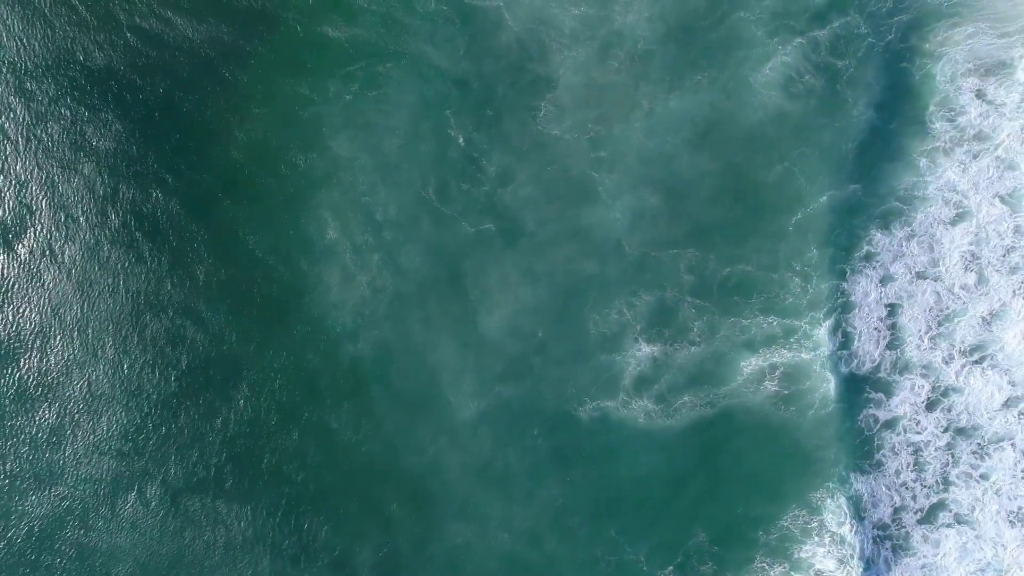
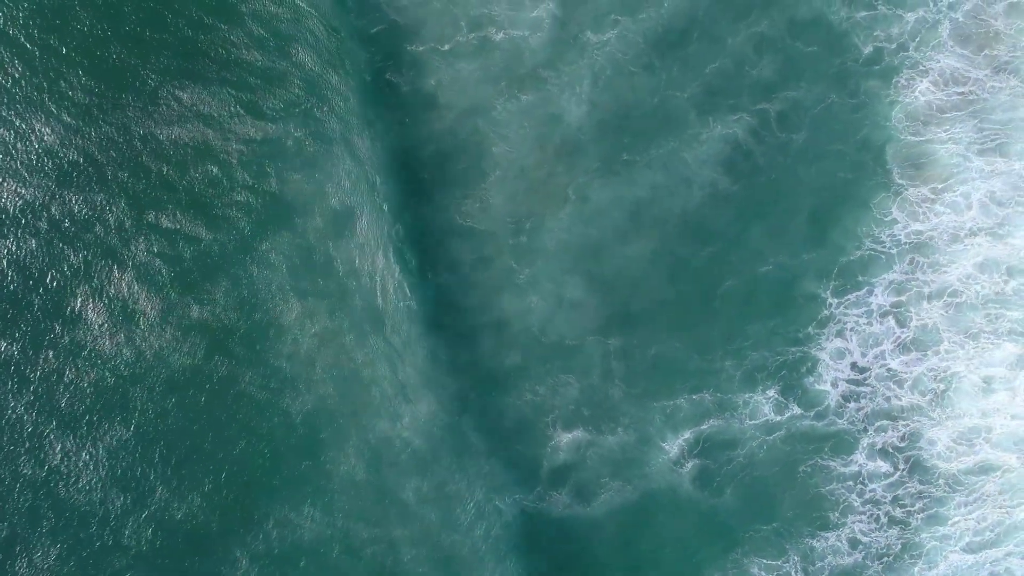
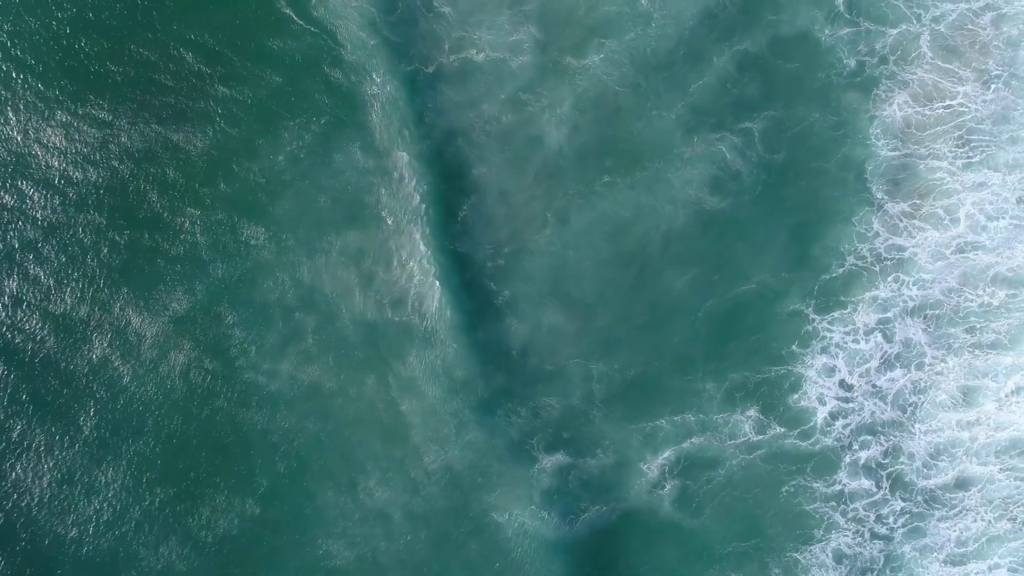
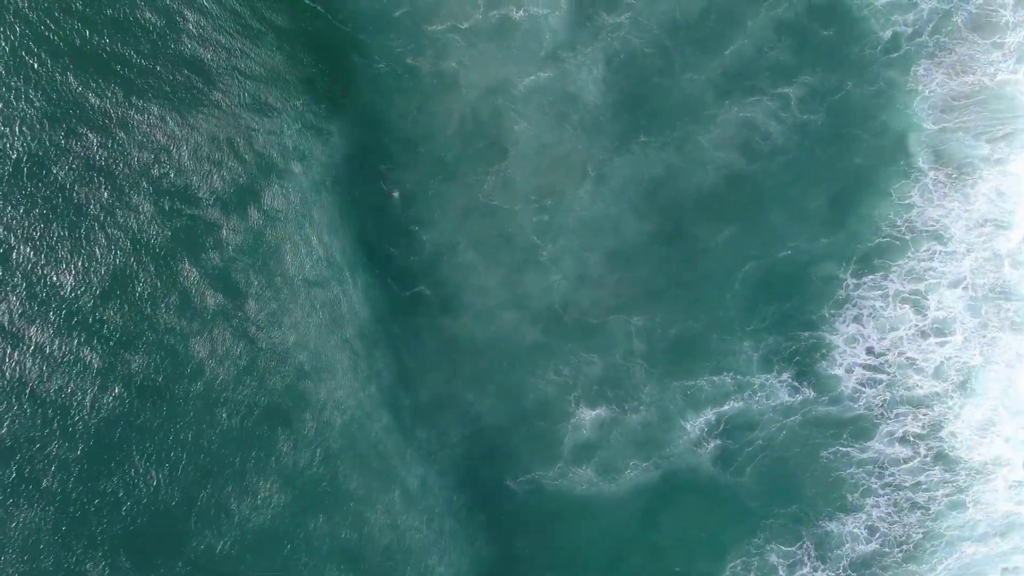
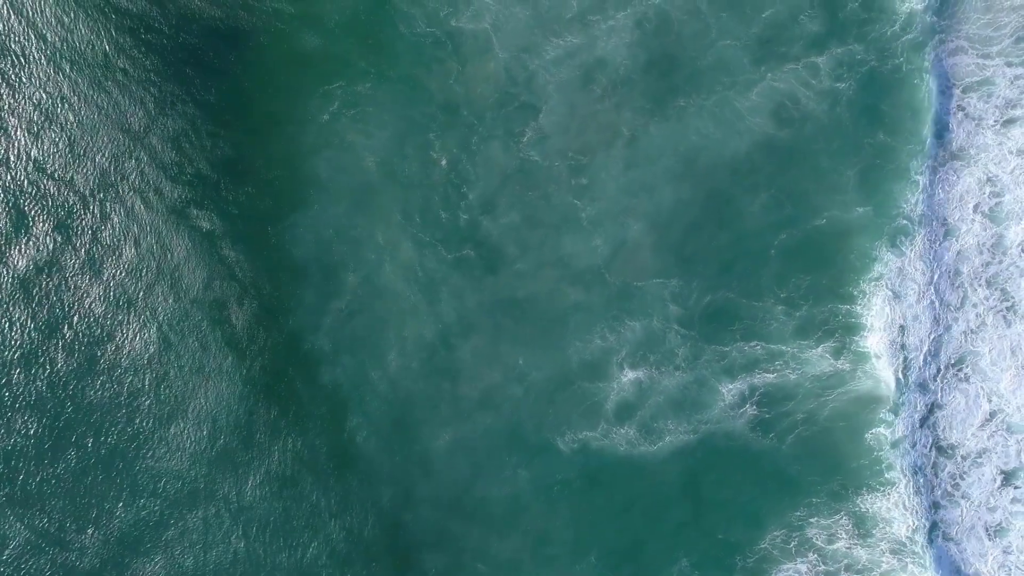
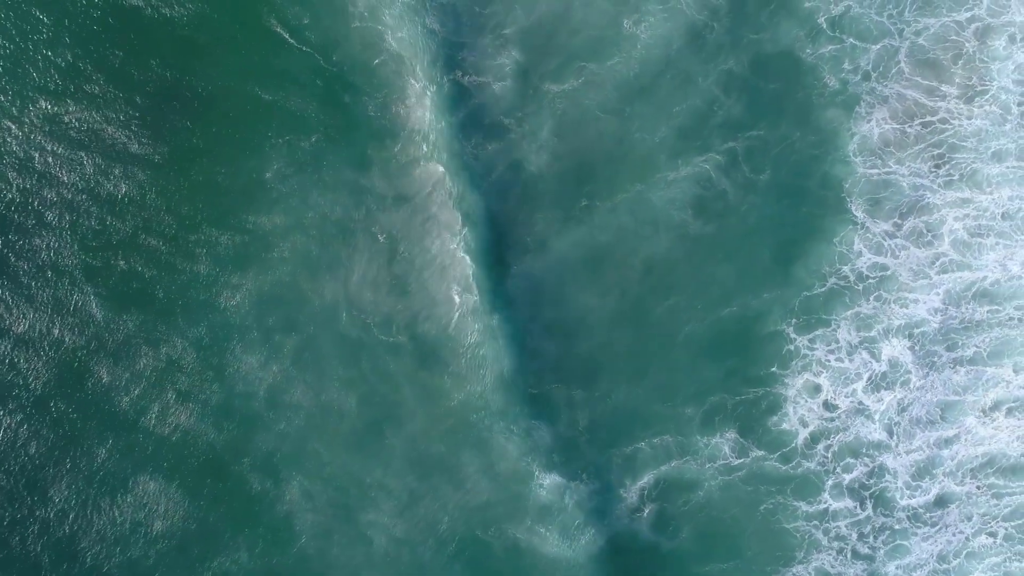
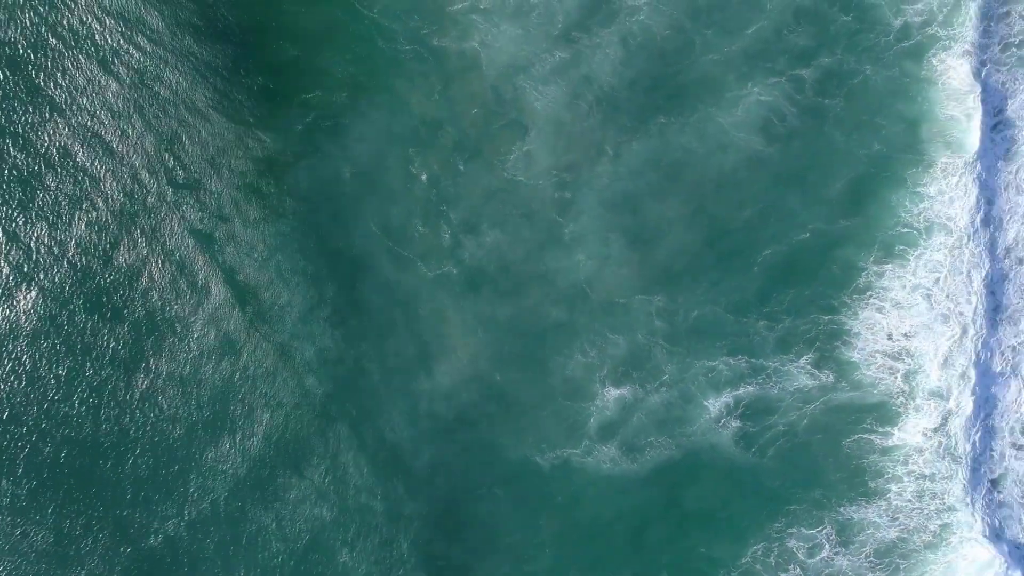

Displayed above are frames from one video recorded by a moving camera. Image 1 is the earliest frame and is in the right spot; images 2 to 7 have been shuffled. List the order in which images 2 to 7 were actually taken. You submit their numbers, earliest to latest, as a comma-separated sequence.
5, 7, 4, 2, 3, 6
